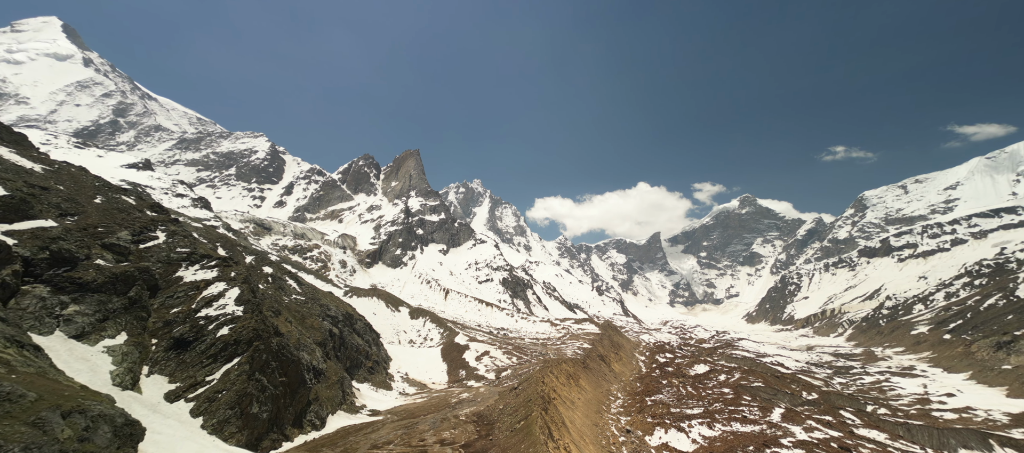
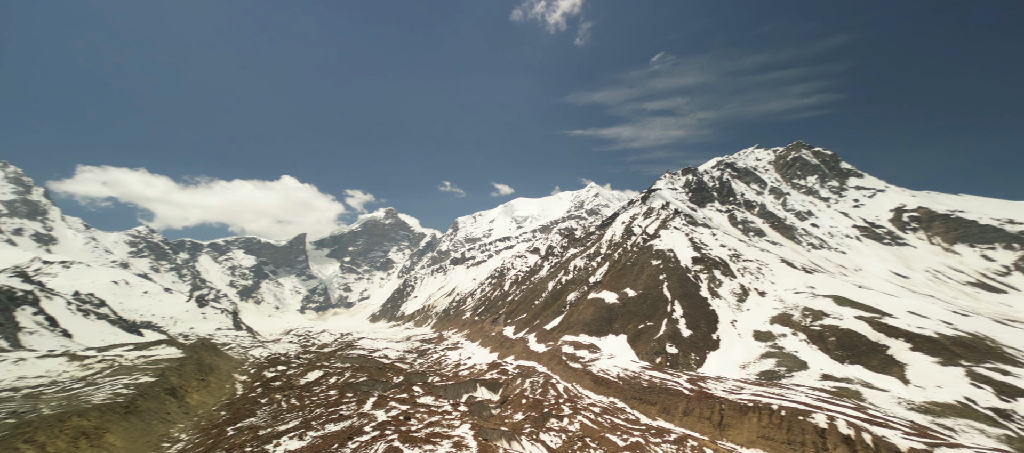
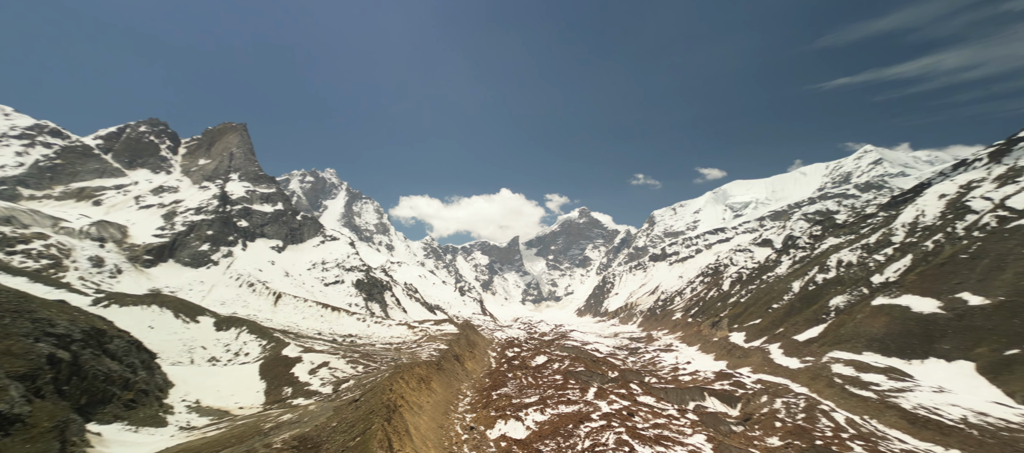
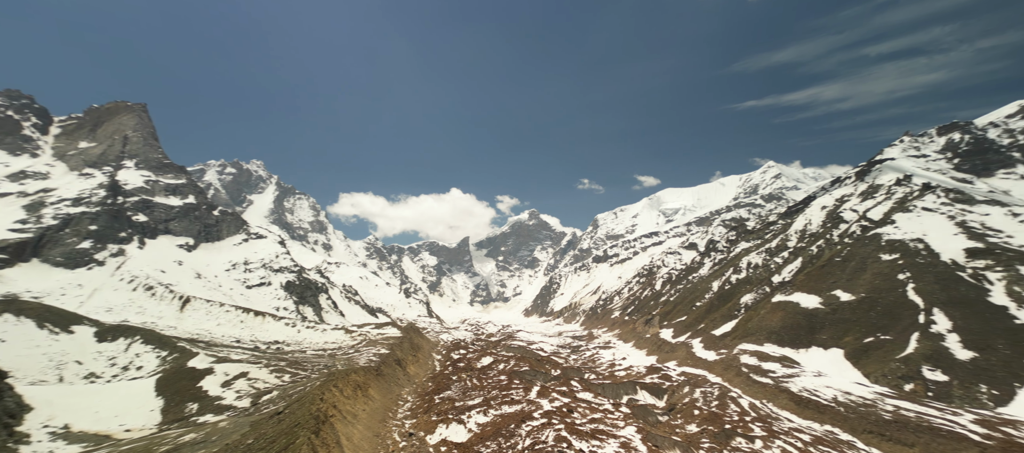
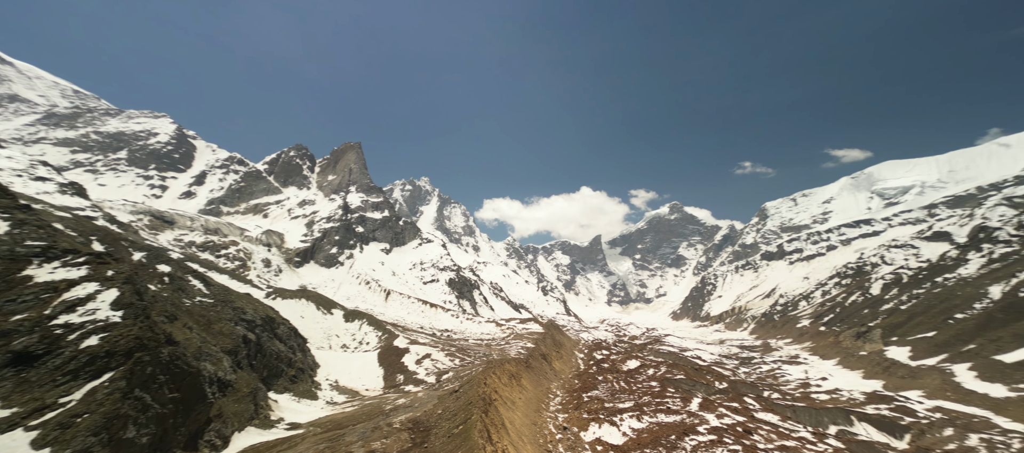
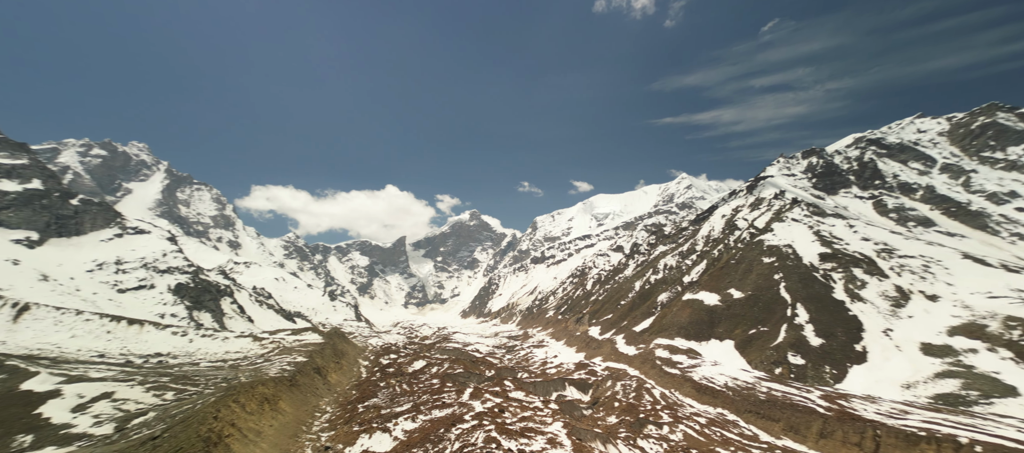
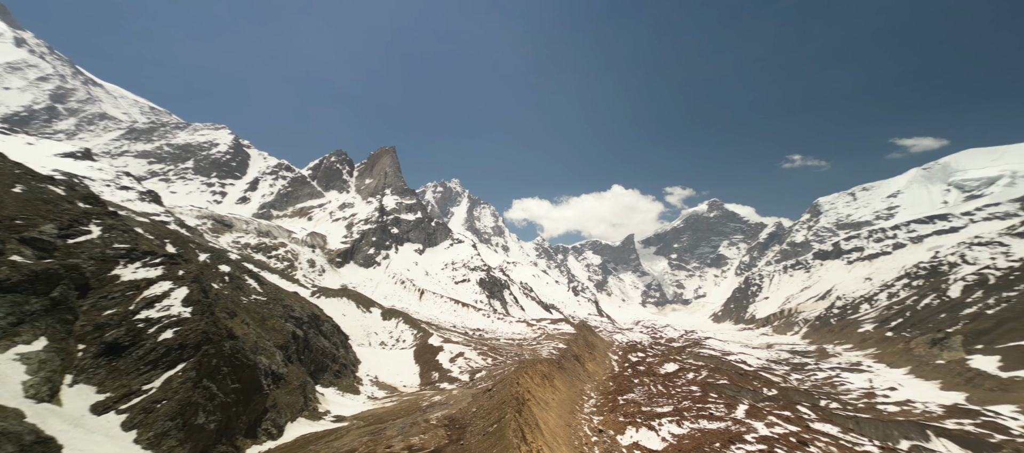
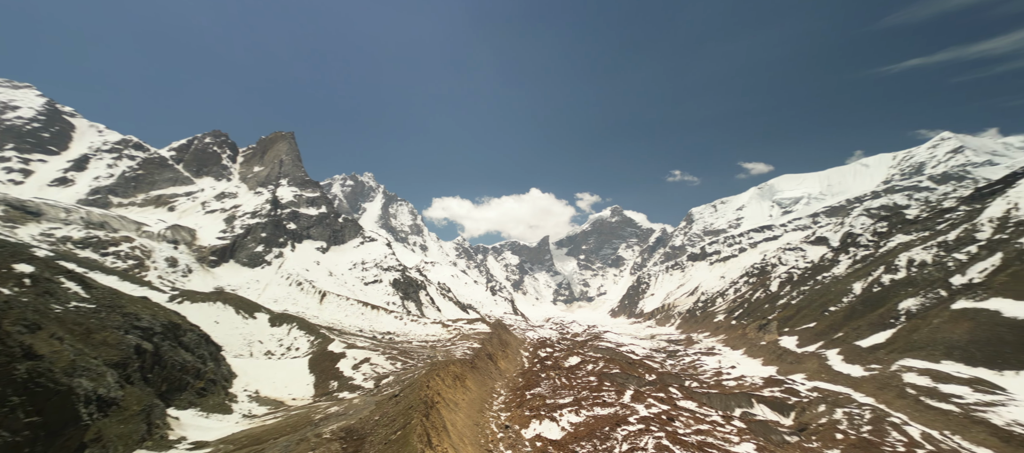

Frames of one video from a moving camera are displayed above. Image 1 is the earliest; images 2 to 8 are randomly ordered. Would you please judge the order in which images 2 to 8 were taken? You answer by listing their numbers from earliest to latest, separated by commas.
7, 5, 8, 3, 4, 6, 2
